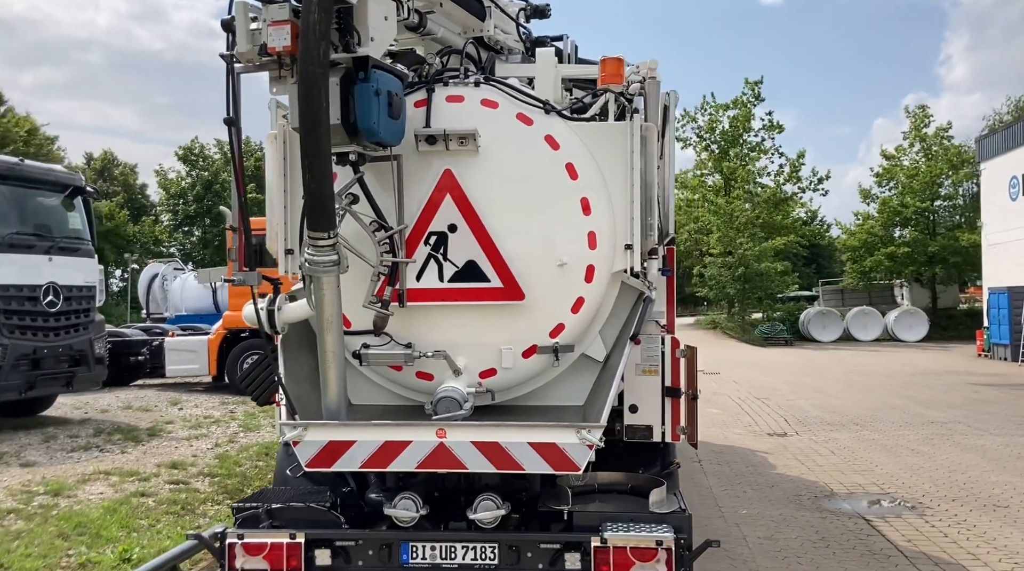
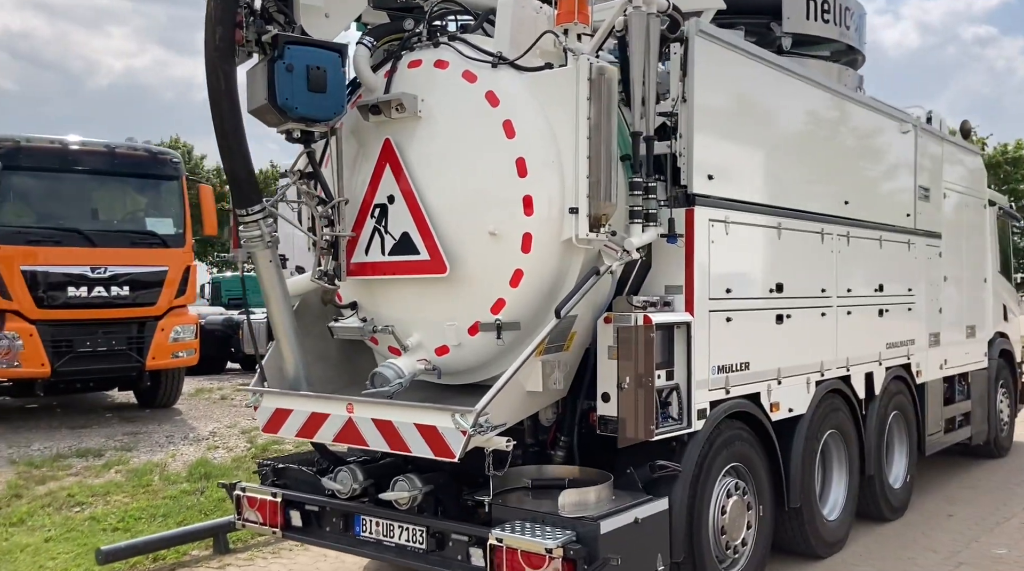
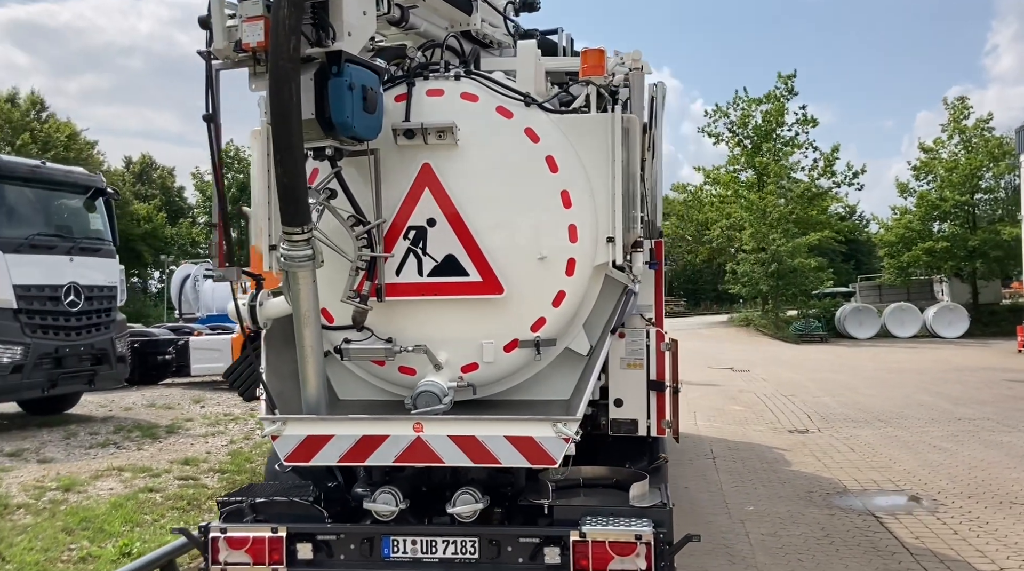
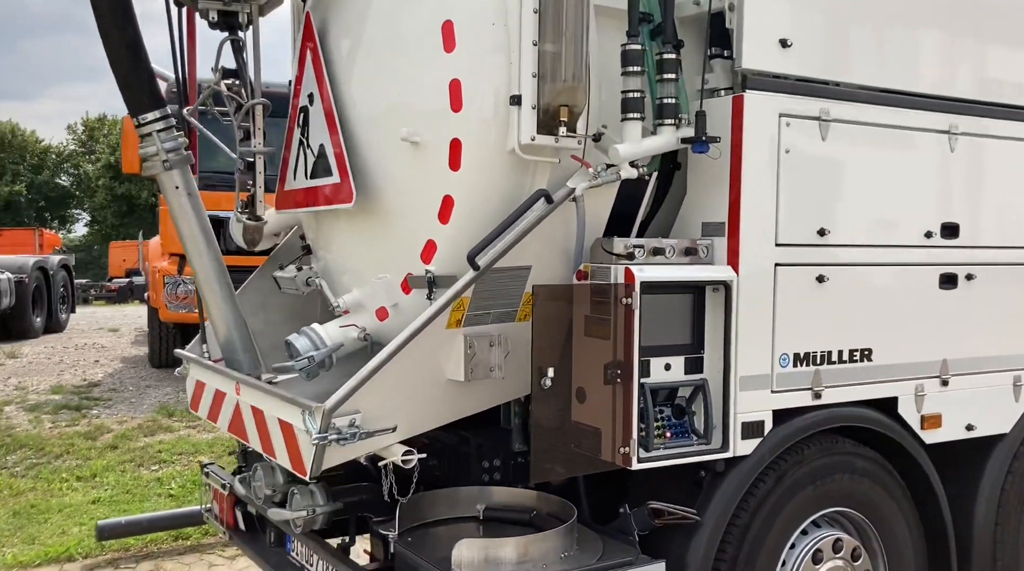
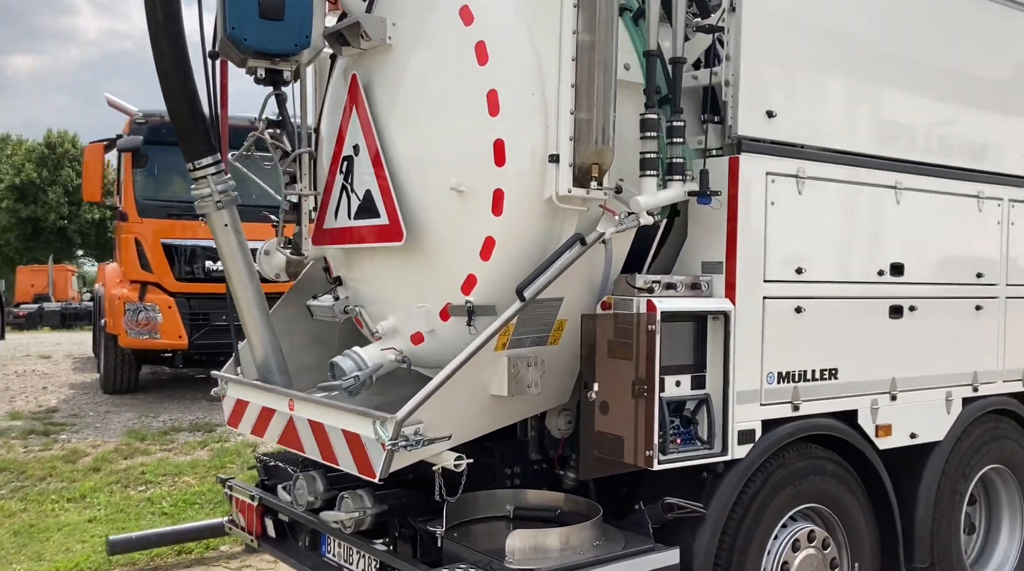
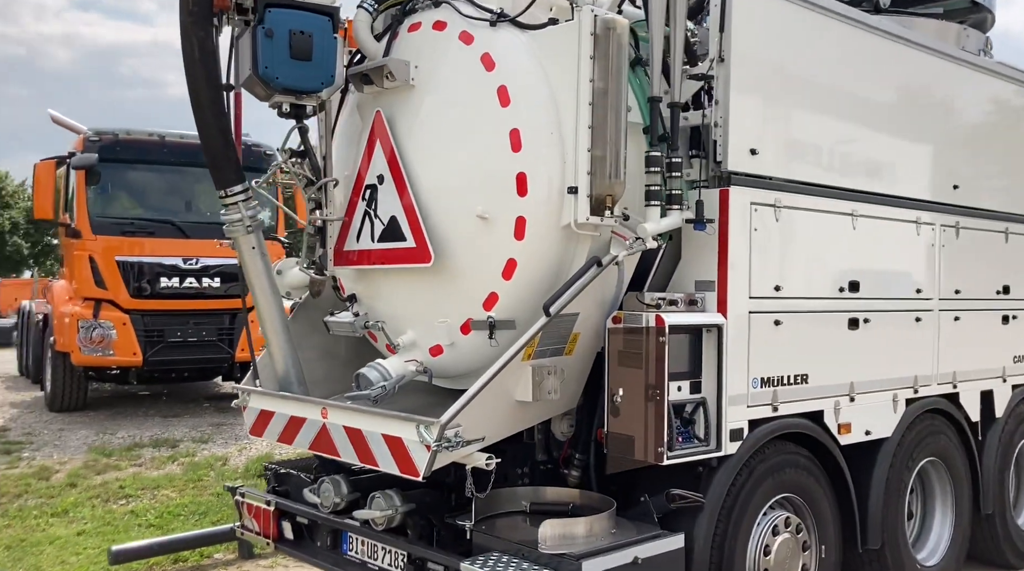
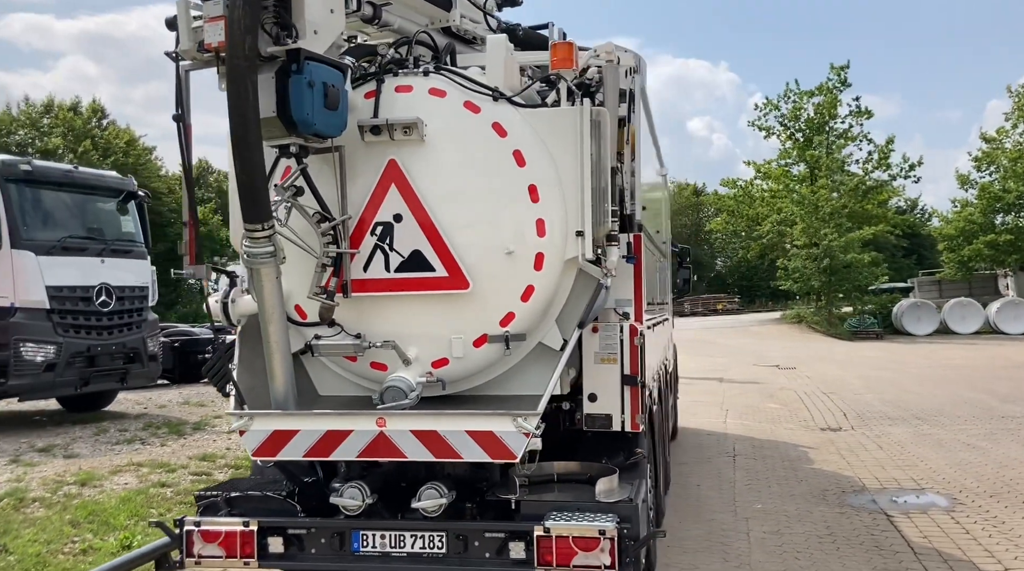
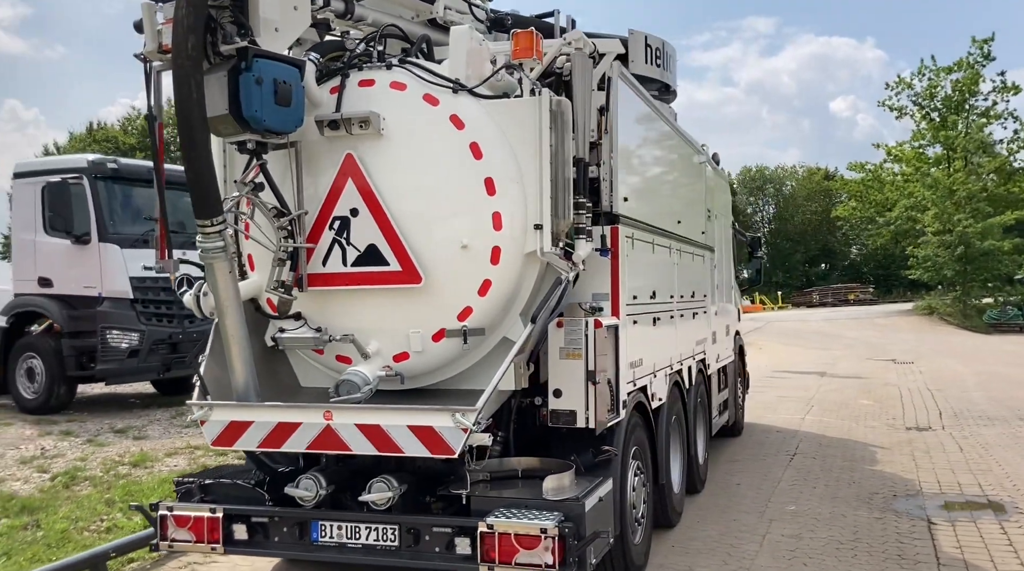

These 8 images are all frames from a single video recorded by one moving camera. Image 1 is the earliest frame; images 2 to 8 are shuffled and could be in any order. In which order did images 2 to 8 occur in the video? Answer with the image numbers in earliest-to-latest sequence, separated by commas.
3, 7, 8, 2, 6, 5, 4
